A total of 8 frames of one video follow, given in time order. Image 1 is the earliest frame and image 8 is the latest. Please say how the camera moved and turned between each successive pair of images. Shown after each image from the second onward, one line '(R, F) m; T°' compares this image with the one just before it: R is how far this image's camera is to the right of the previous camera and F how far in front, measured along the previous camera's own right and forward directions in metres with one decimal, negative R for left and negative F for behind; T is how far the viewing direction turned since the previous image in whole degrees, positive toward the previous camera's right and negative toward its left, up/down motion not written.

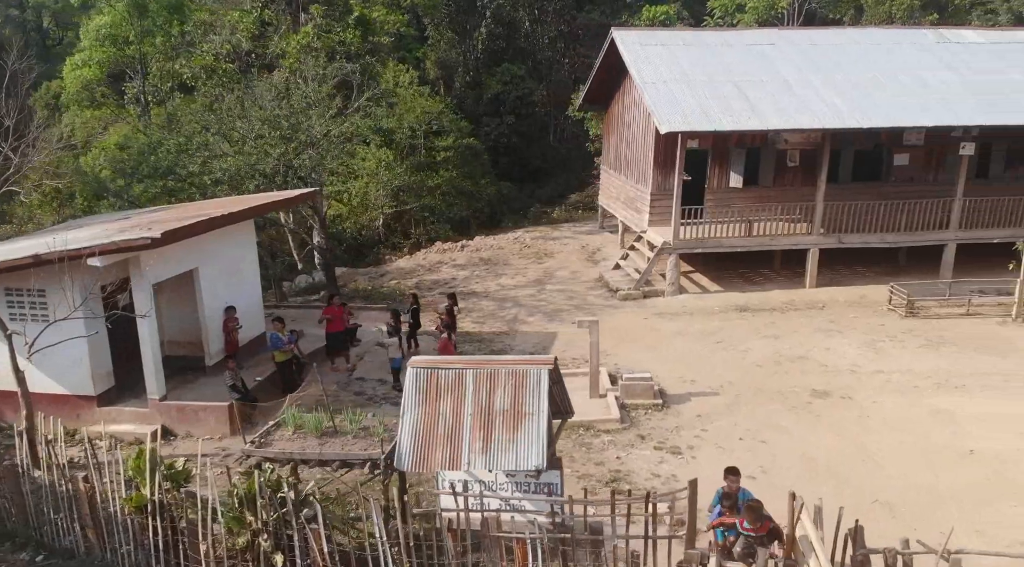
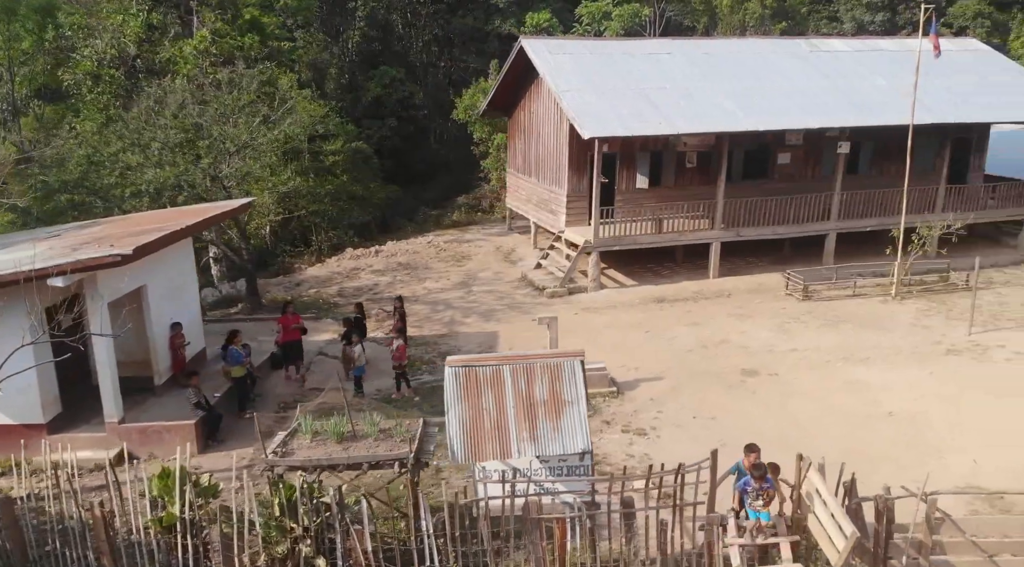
(-1.7, -0.5) m; +10°
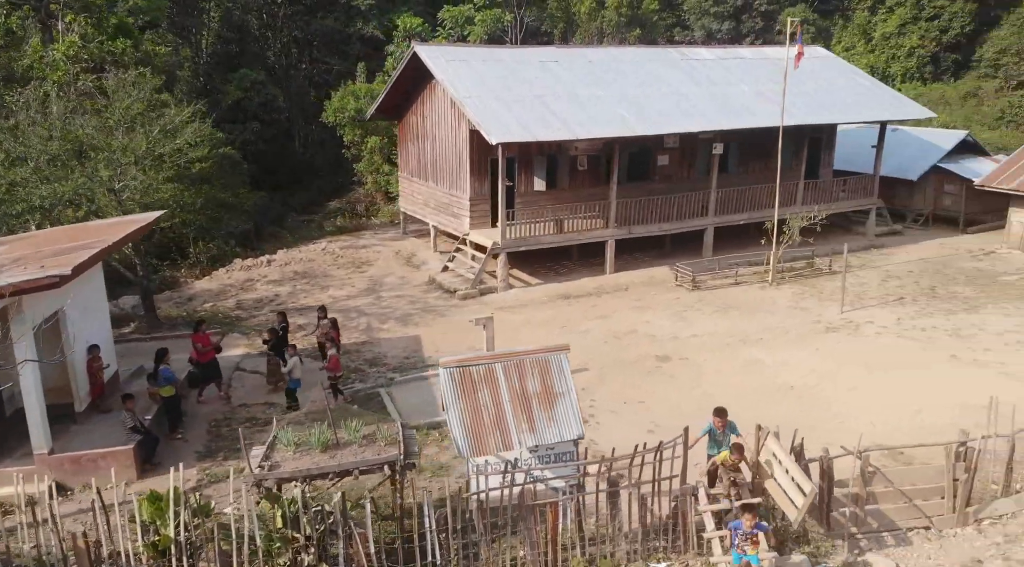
(-1.5, -0.4) m; +11°
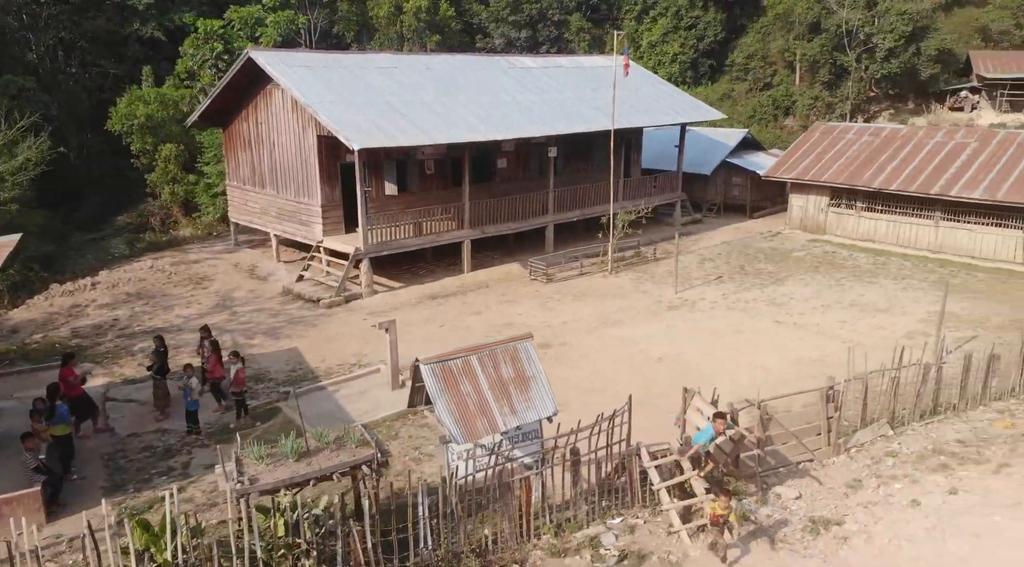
(-2.2, -0.6) m; +16°
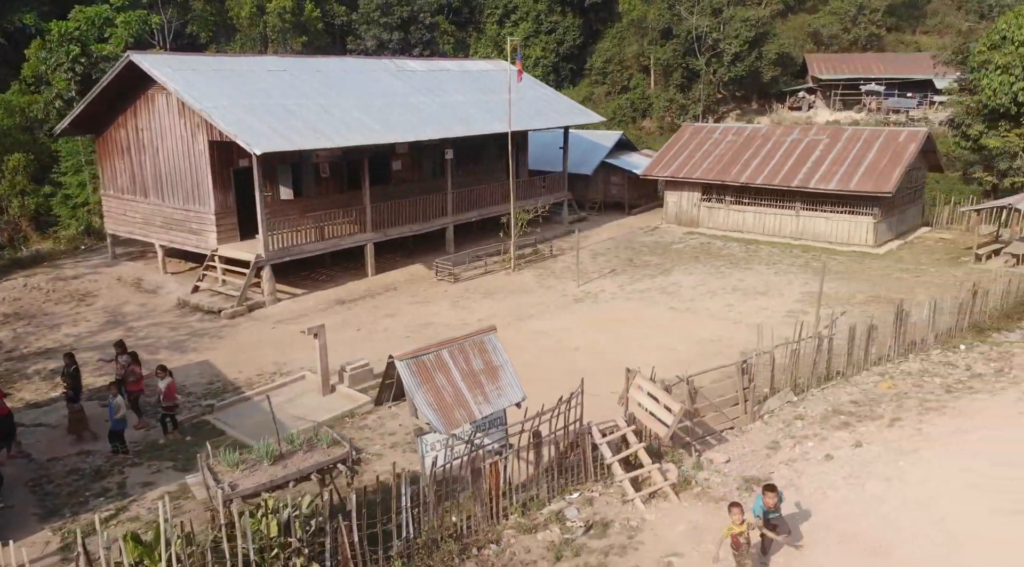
(-1.4, -0.5) m; +10°
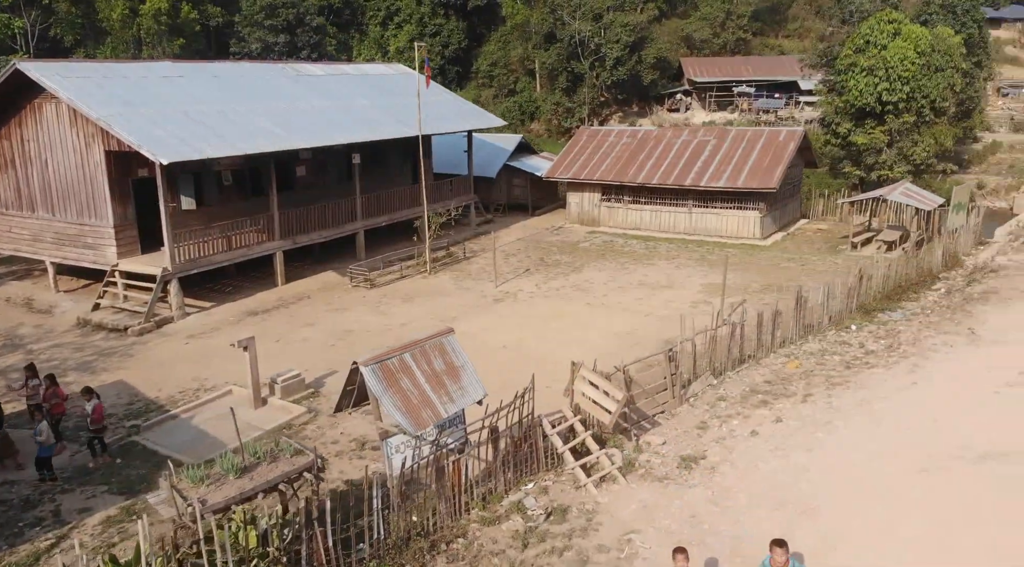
(-1.0, -0.4) m; +8°
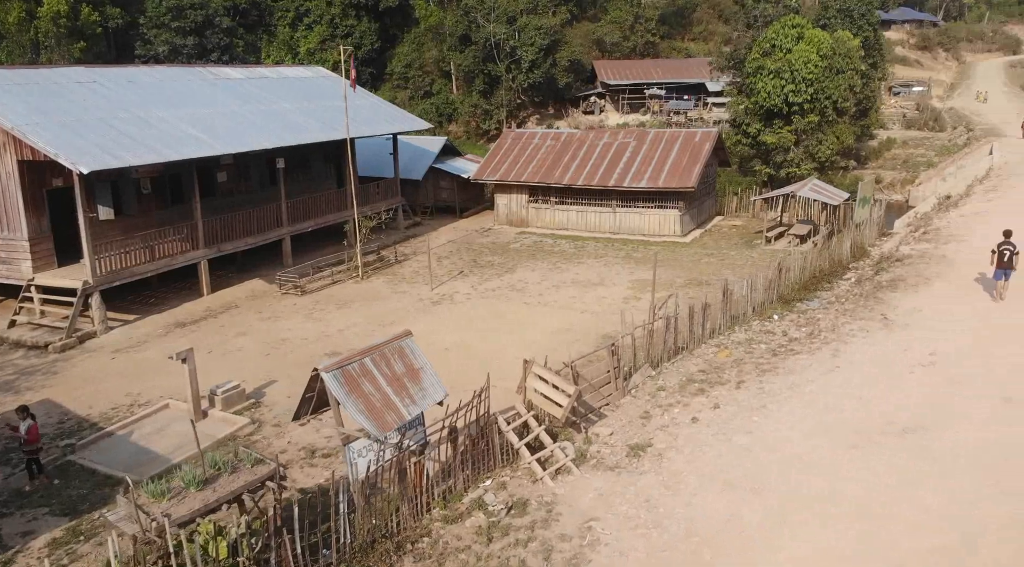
(-0.6, -0.2) m; +6°
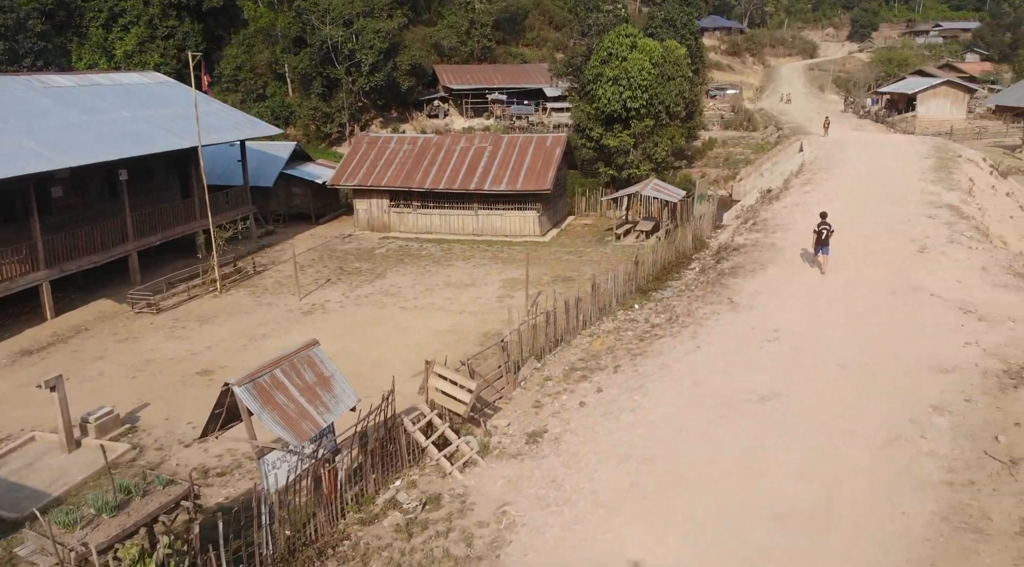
(-1.0, -0.5) m; +11°
